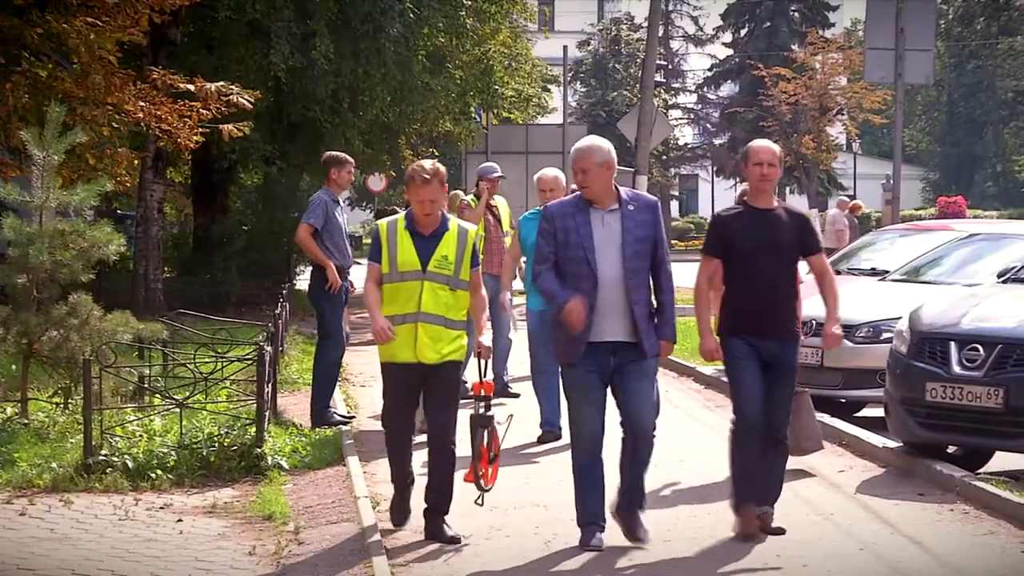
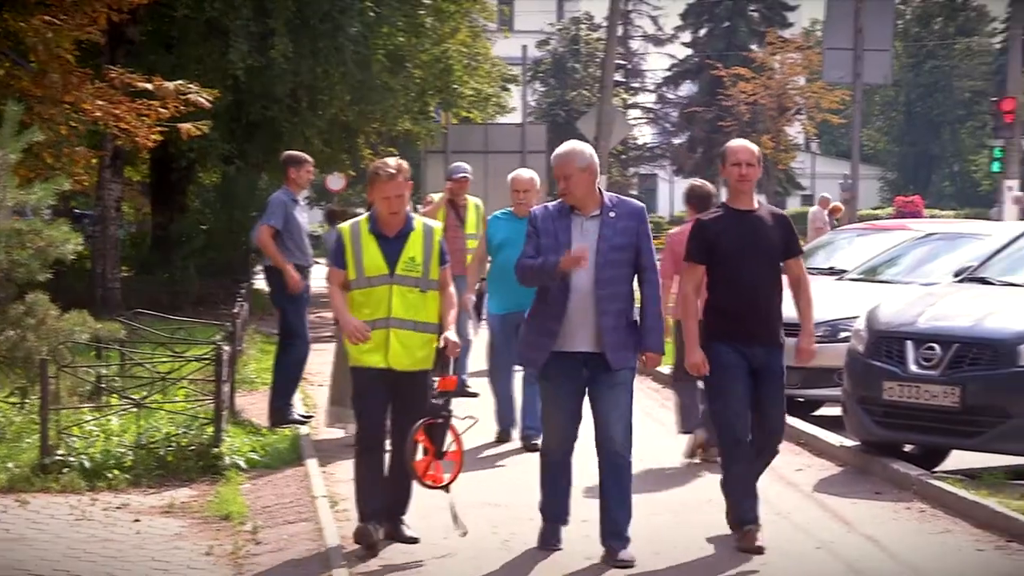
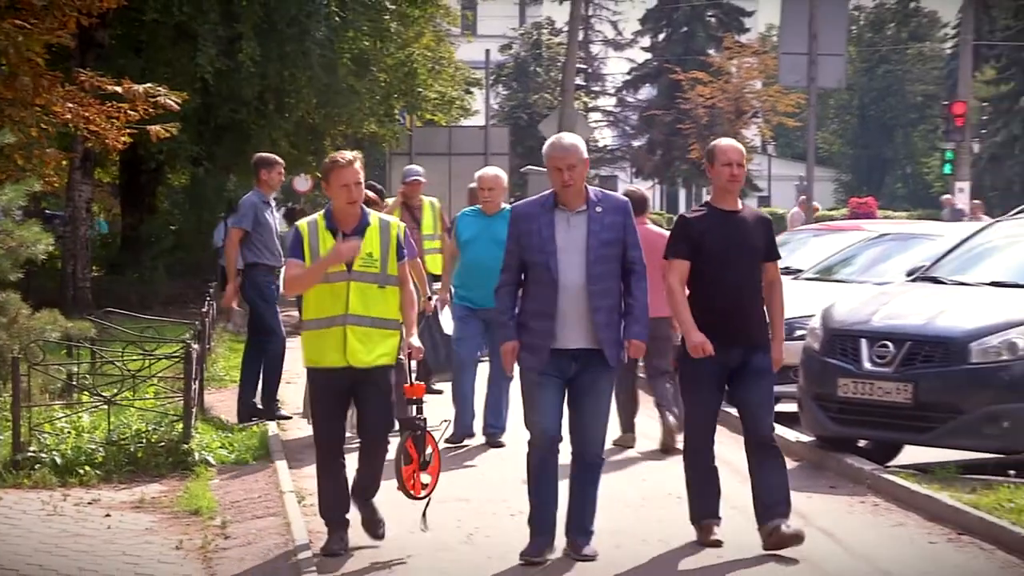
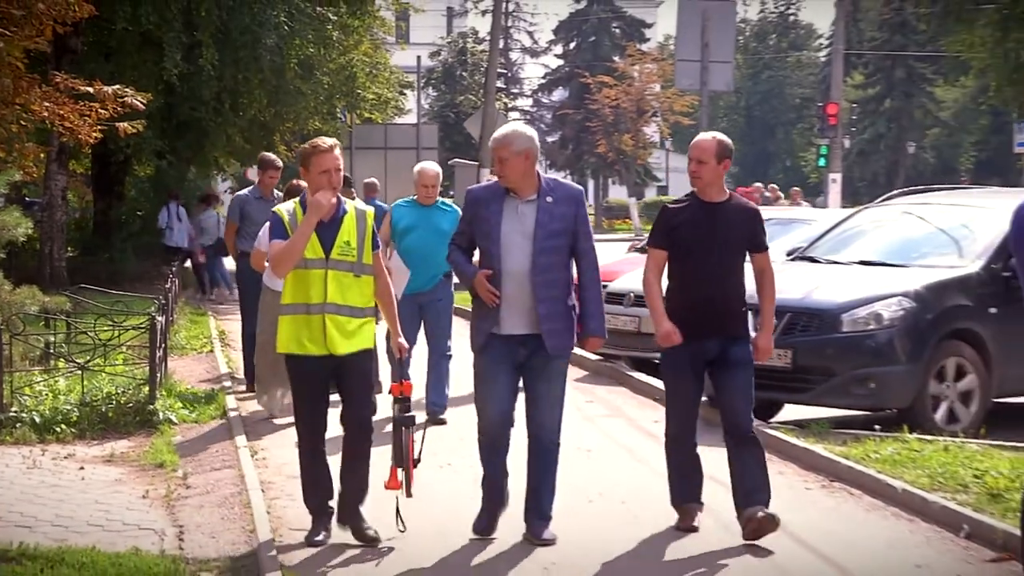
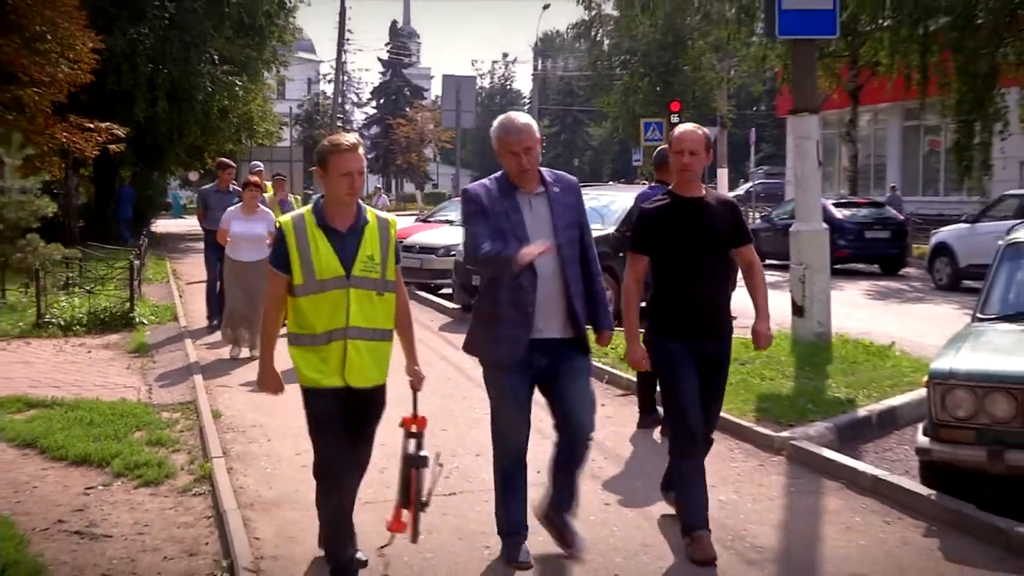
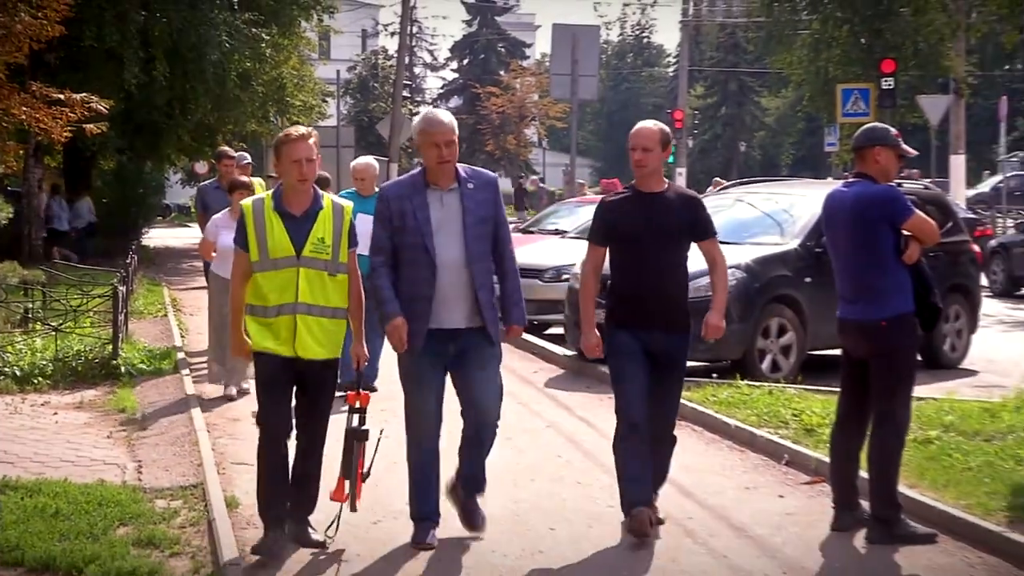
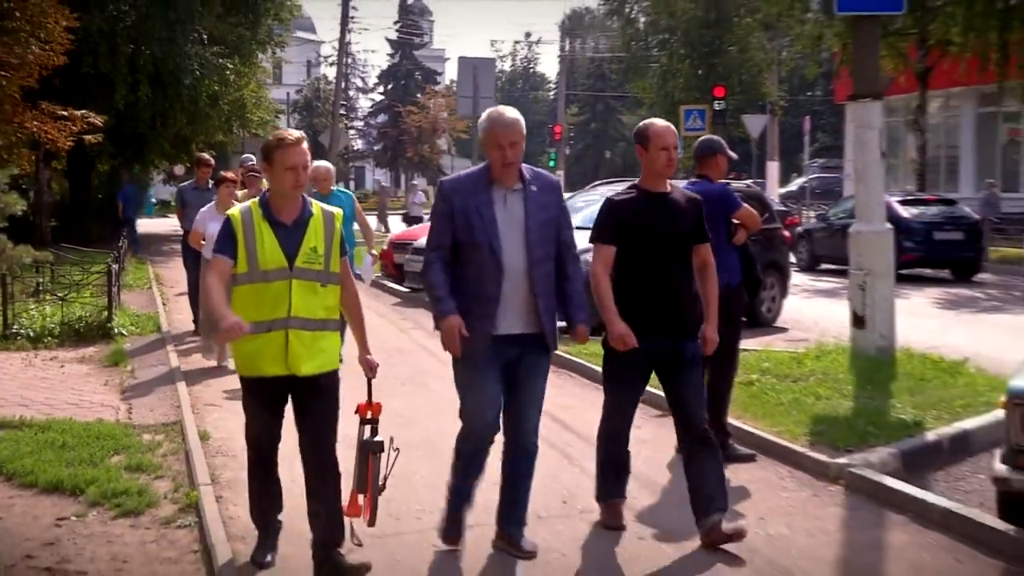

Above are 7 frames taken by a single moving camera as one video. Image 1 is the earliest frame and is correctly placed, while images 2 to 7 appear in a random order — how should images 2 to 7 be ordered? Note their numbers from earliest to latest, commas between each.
2, 3, 4, 6, 7, 5
